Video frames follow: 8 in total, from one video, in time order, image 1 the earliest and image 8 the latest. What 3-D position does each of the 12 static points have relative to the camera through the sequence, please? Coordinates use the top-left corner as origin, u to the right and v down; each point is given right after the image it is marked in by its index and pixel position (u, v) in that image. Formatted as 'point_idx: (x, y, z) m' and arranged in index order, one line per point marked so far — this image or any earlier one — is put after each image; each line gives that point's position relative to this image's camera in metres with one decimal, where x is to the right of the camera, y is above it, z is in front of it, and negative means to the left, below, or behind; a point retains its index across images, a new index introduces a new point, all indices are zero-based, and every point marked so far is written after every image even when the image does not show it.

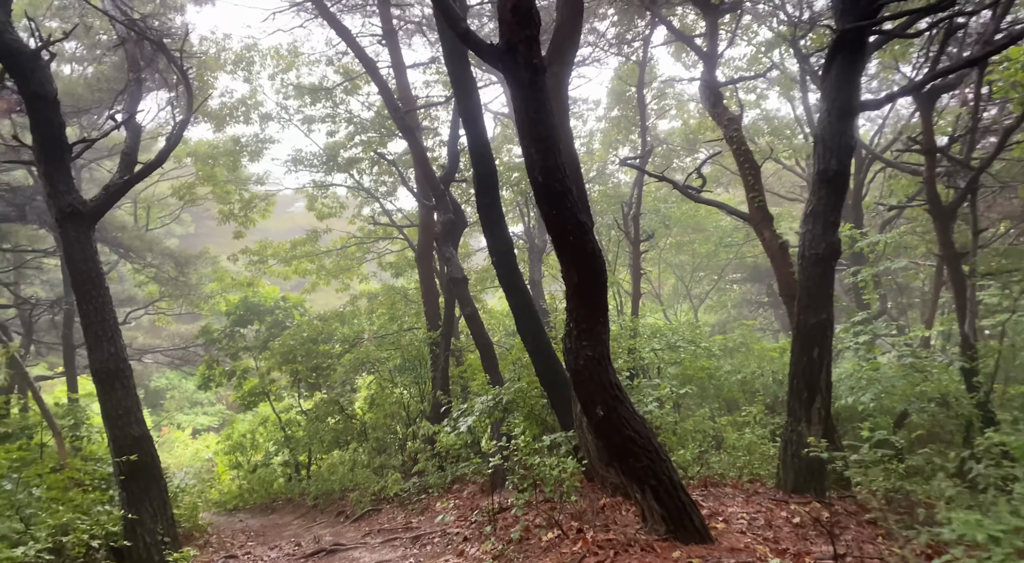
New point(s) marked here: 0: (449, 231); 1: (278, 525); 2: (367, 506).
0: (-0.9, +0.7, +10.3) m
1: (-4.2, -4.3, +13.5) m
2: (-2.2, -3.4, +11.4) m
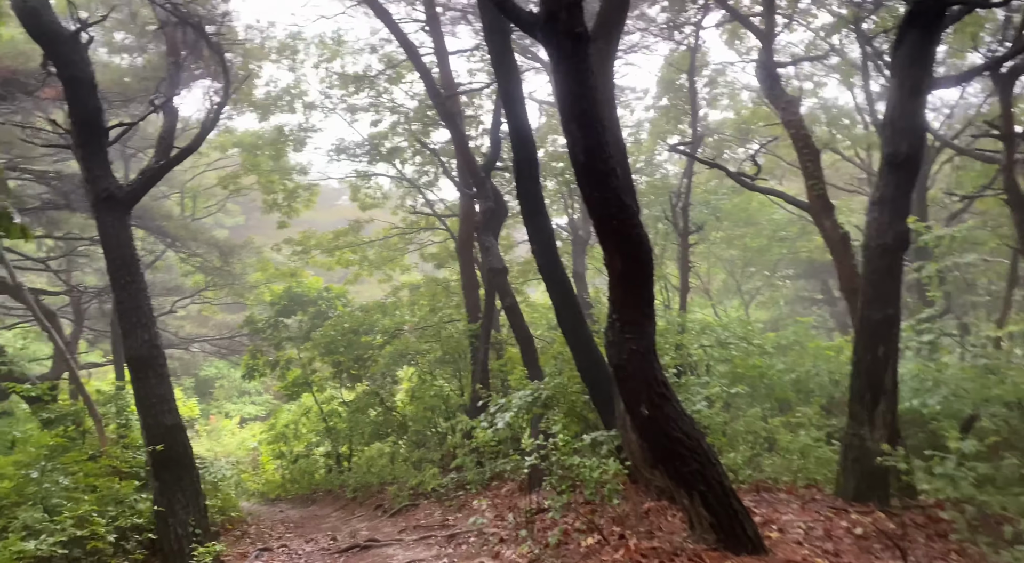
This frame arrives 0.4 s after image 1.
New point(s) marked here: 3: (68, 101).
0: (-0.3, +0.8, +10.0) m
1: (-3.5, -4.2, +13.4) m
2: (-1.6, -3.2, +11.2) m
3: (-4.3, +1.8, +7.4) m
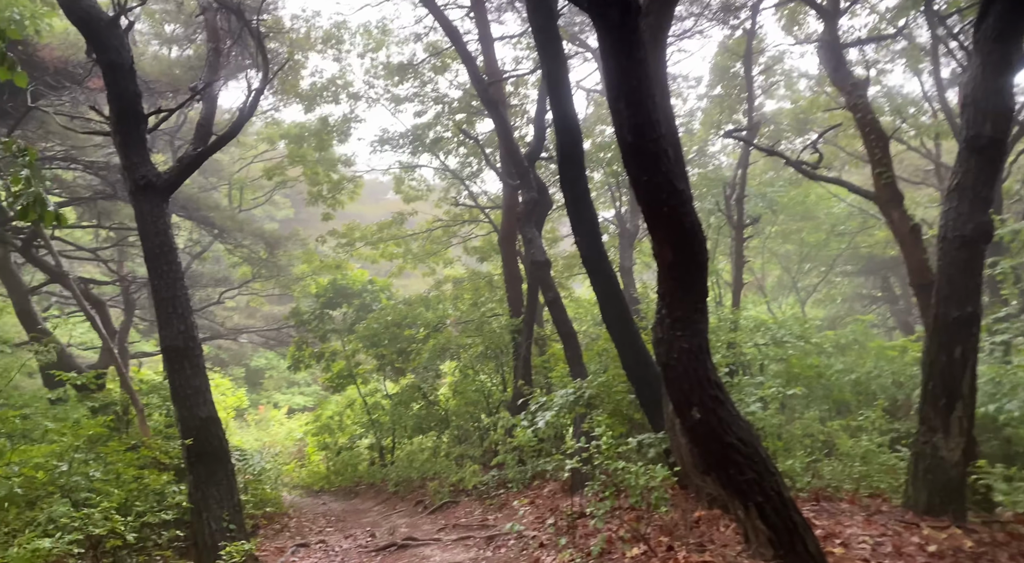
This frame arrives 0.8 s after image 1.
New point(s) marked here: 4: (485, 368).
0: (+0.2, +0.9, +9.7) m
1: (-2.7, -4.0, +13.3) m
2: (-1.0, -3.1, +10.9) m
3: (-3.9, +1.9, +7.3) m
4: (-0.4, -1.4, +12.5) m
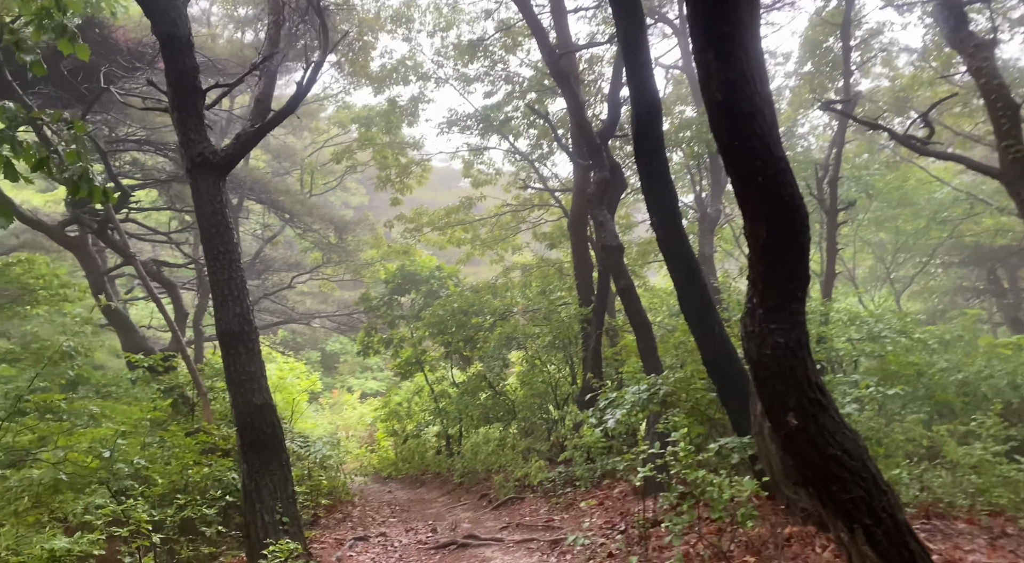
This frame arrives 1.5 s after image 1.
0: (+1.1, +1.0, +9.0) m
1: (-1.5, -3.8, +13.0) m
2: (0.0, -2.9, +10.5) m
3: (-3.2, +2.1, +7.1) m
4: (+0.7, -1.2, +12.0) m
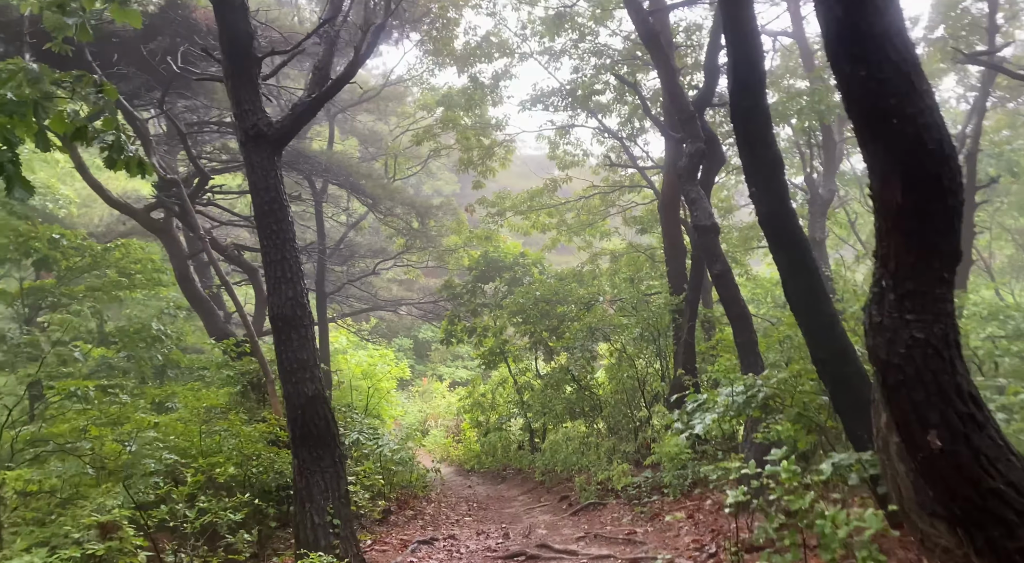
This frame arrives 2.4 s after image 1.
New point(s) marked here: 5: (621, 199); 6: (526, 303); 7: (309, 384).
0: (+2.0, +1.2, +8.0) m
1: (-0.2, -3.6, +12.4) m
2: (+1.0, -2.7, +9.7) m
3: (-2.6, +2.2, +6.6) m
4: (+1.9, -1.0, +11.0) m
5: (+2.2, +1.7, +15.1) m
6: (+0.3, -0.4, +14.0) m
7: (-1.7, -0.9, +6.4) m
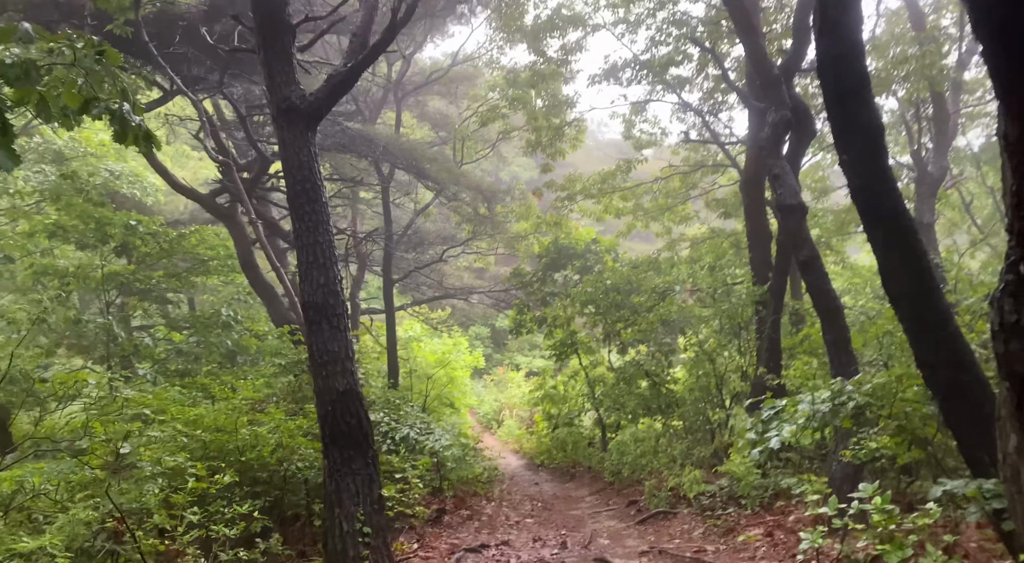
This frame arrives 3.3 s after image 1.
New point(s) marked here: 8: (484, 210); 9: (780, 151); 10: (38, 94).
0: (+2.5, +1.3, +7.1) m
1: (+0.9, -3.4, +11.7) m
2: (+1.8, -2.6, +8.9) m
3: (-2.1, +2.4, +6.2) m
4: (+2.8, -0.9, +10.1) m
5: (+3.5, +1.9, +14.0) m
6: (+1.5, -0.2, +13.2) m
7: (-1.3, -0.8, +5.9) m
8: (-0.5, +1.4, +14.7) m
9: (+2.5, +1.2, +7.1) m
10: (-2.8, +1.1, +4.5) m
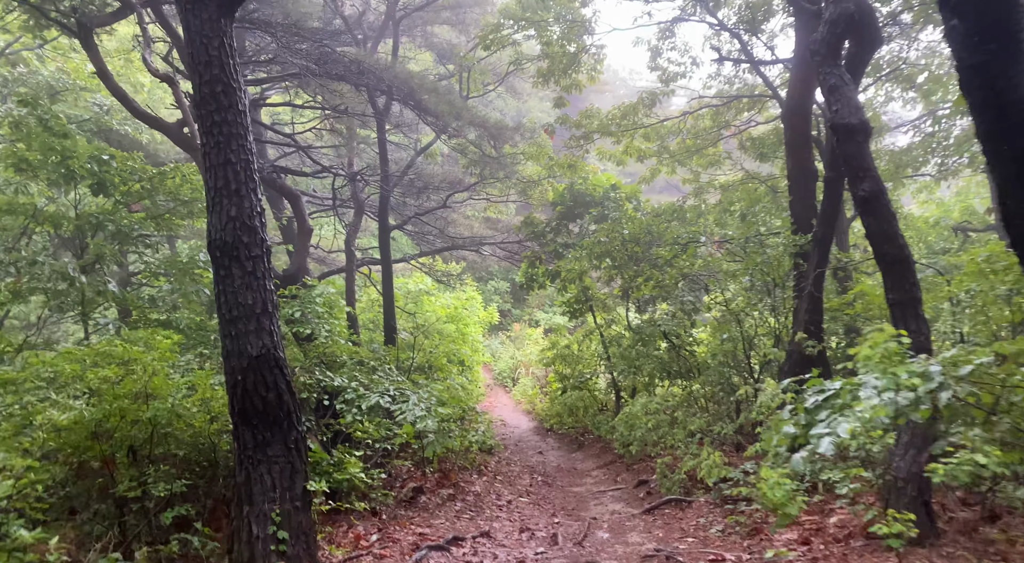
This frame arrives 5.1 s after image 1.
0: (+2.4, +1.7, +5.5) m
1: (+0.8, -2.6, +10.4) m
2: (+1.6, -2.1, +7.5) m
3: (-2.3, +2.8, +4.7) m
4: (+2.7, -0.3, +8.6) m
5: (+3.7, +2.7, +12.4) m
6: (+1.6, +0.6, +11.8) m
7: (-1.5, -0.3, +4.6) m
8: (-0.4, +2.3, +13.2) m
9: (+2.4, +1.6, +5.5) m
10: (-3.1, +1.5, +3.2) m
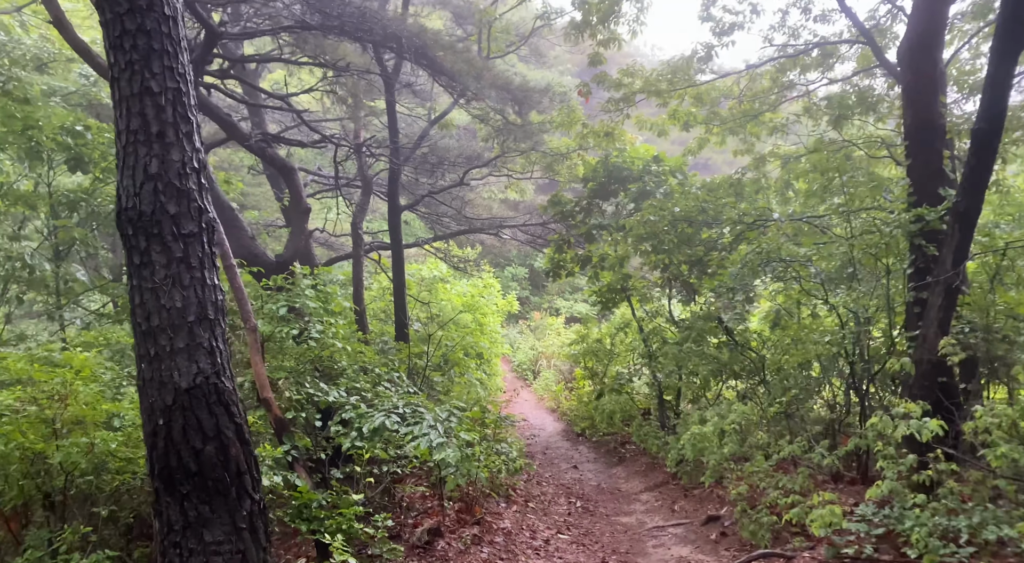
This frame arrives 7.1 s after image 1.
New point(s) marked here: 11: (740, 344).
0: (+2.7, +1.8, +3.8) m
1: (+1.2, -2.5, +8.8) m
2: (+2.0, -2.0, +5.9) m
3: (-2.0, +2.8, +3.1) m
4: (+3.1, -0.2, +6.9) m
5: (+4.1, +2.9, +10.6) m
6: (+2.0, +0.8, +10.1) m
7: (-1.3, -0.3, +2.9) m
8: (+0.1, +2.5, +11.5) m
9: (+2.7, +1.7, +3.8) m
10: (-2.8, +1.5, +1.6) m
11: (+2.7, -0.7, +8.9) m
